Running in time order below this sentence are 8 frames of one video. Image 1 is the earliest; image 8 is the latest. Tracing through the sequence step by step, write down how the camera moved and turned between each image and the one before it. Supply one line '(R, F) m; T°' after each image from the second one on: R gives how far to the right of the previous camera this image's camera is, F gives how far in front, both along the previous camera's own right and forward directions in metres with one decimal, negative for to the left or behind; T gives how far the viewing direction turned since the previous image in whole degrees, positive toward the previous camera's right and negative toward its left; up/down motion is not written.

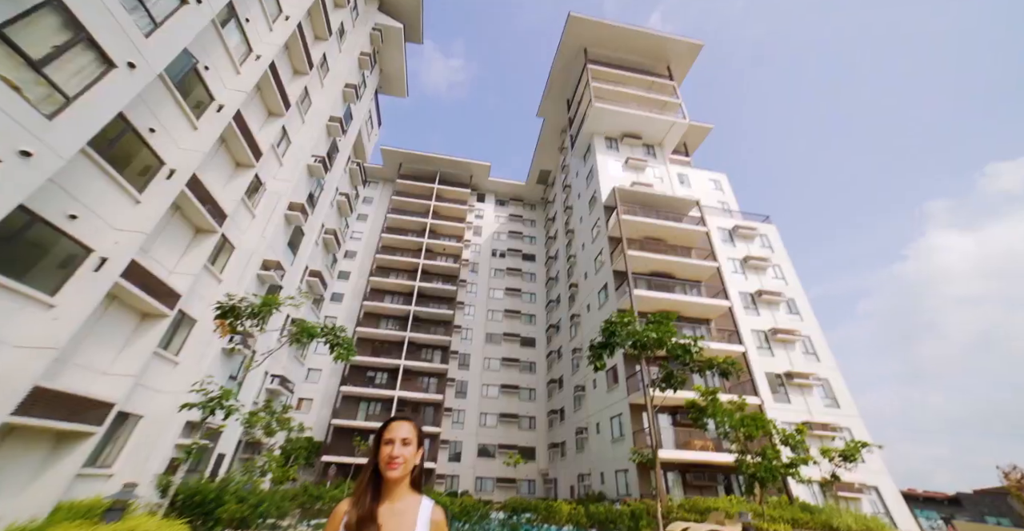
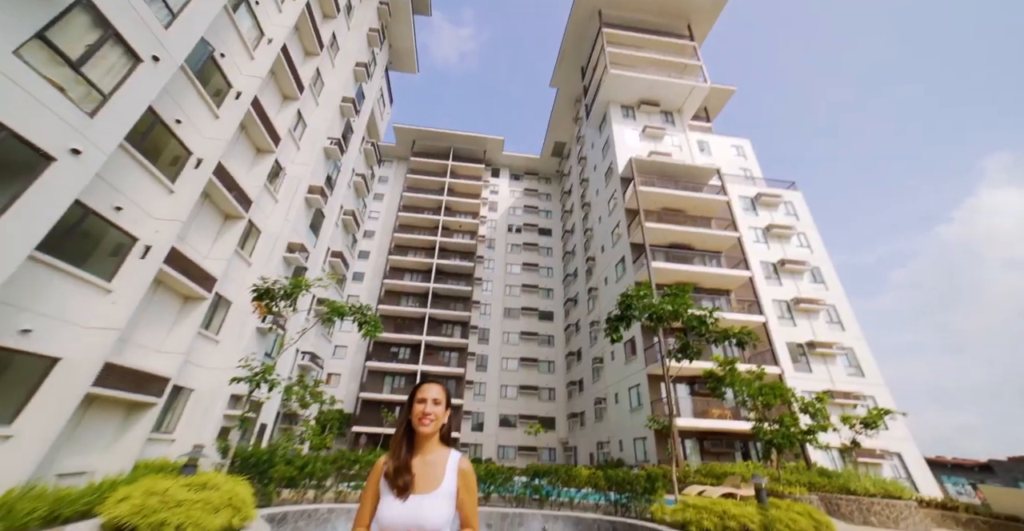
(0.0, -0.2) m; -3°
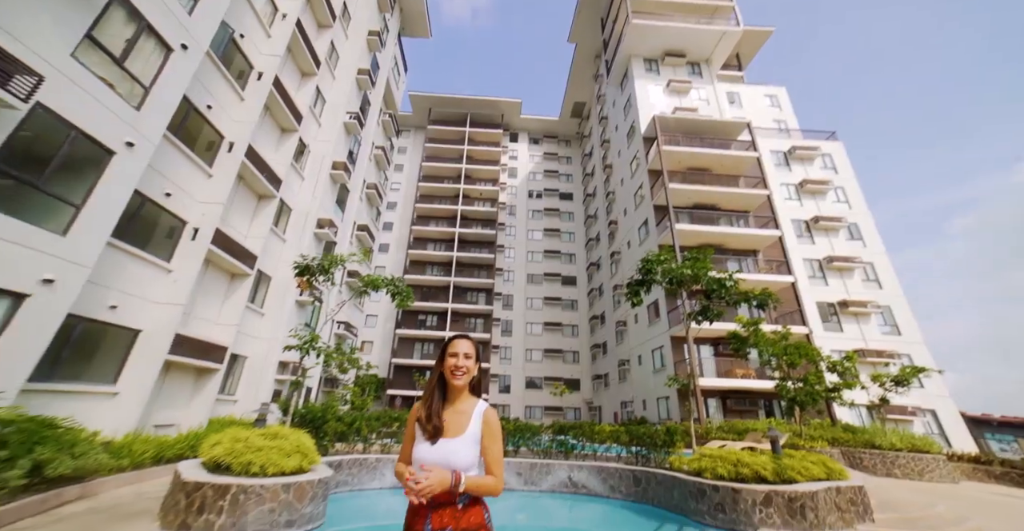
(0.0, -0.3) m; -3°
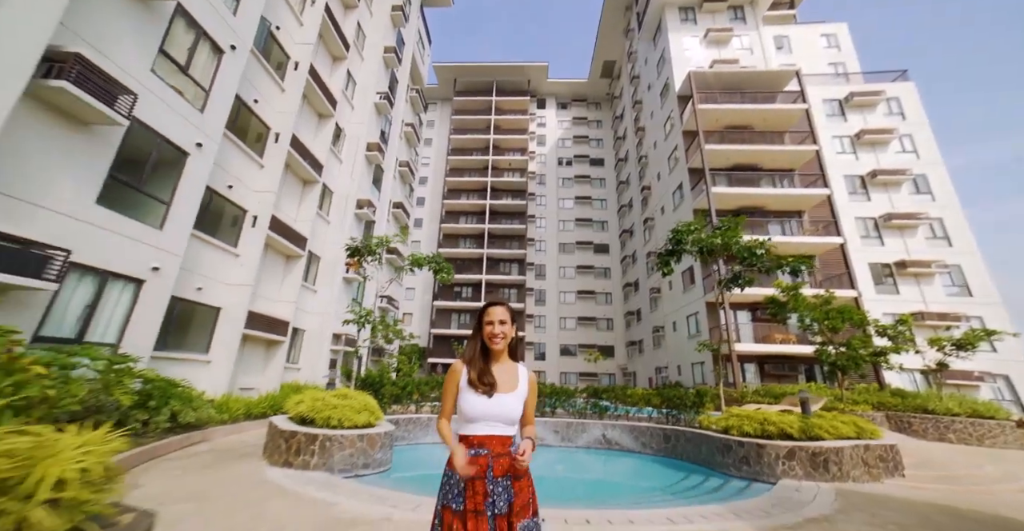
(0.0, -0.5) m; -5°
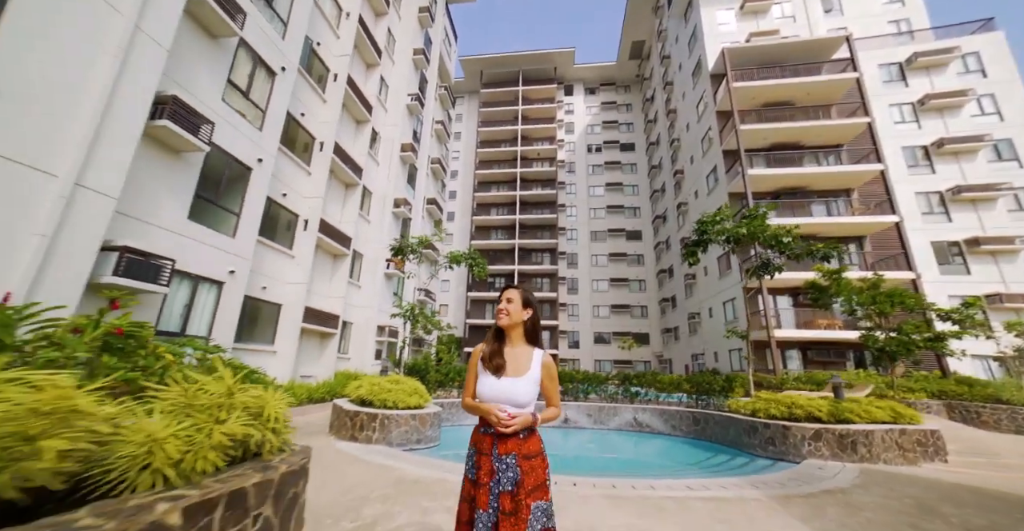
(0.0, -0.6) m; -5°
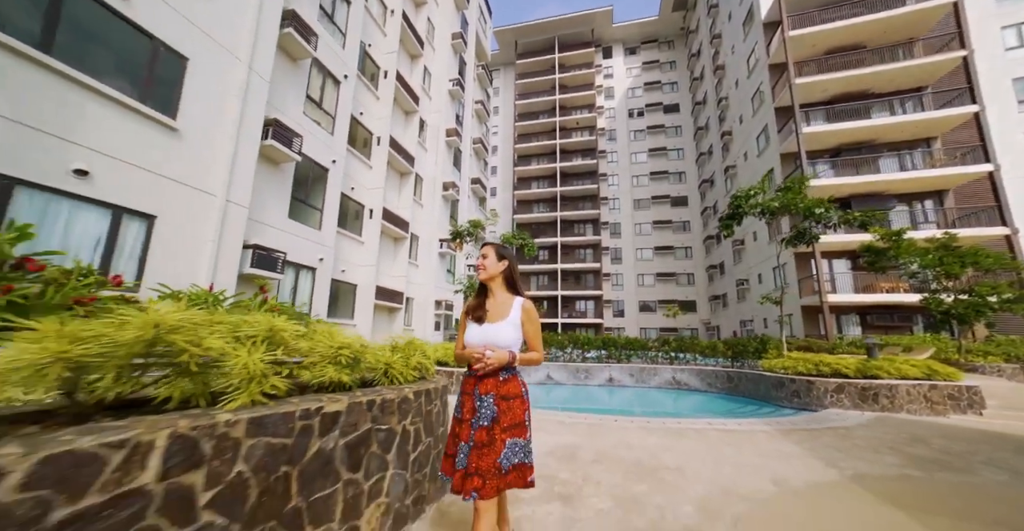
(-0.1, -1.1) m; -6°
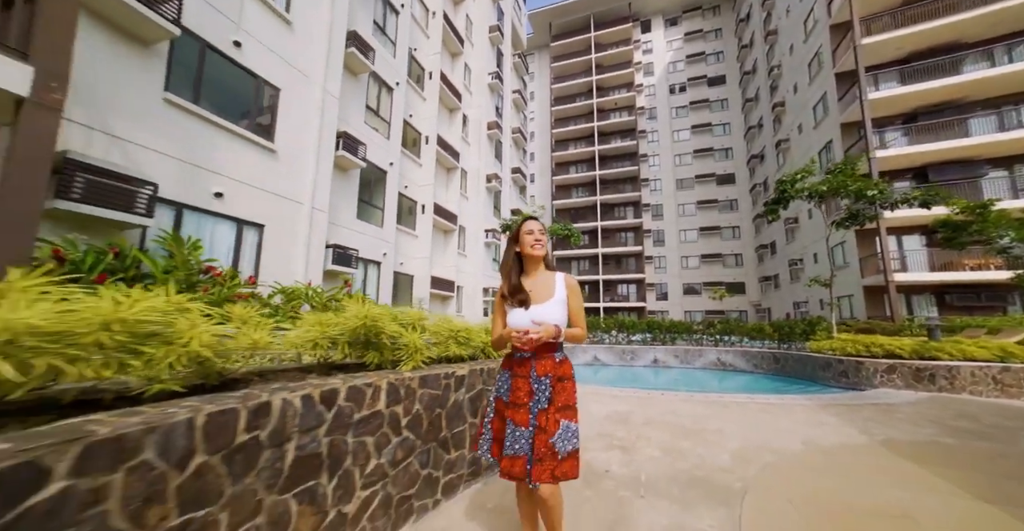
(-0.2, -0.7) m; -6°
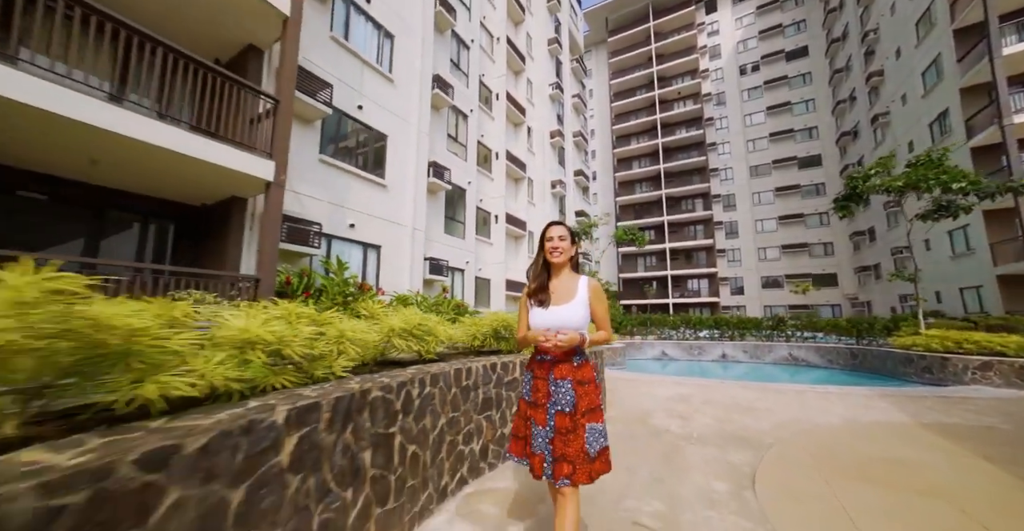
(-0.2, -1.2) m; -9°
